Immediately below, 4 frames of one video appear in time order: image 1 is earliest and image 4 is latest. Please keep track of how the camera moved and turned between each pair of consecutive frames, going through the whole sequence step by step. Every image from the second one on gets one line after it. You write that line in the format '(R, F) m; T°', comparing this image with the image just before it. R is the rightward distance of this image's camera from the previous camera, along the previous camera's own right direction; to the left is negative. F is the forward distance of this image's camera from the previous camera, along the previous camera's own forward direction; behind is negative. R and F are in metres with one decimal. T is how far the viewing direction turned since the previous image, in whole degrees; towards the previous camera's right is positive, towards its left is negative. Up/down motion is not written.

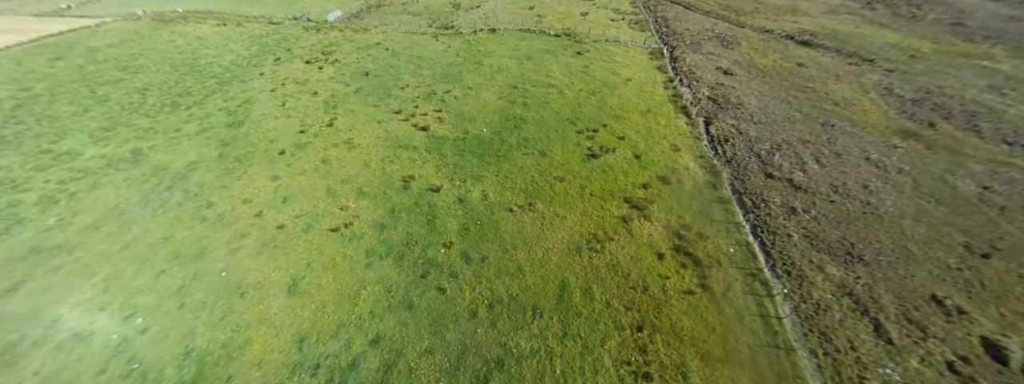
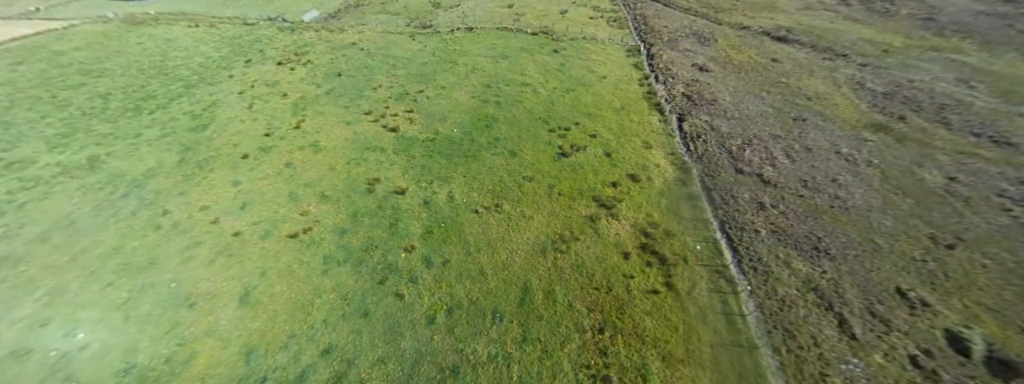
(+1.0, +0.3) m; +1°
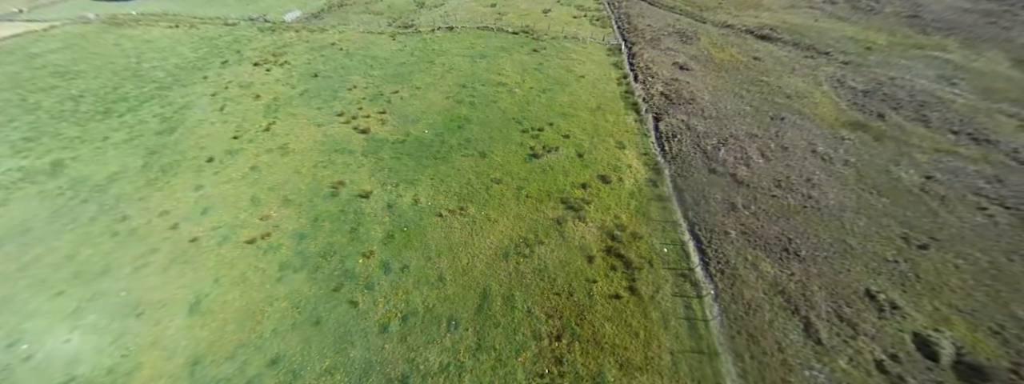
(+1.1, +0.3) m; 0°
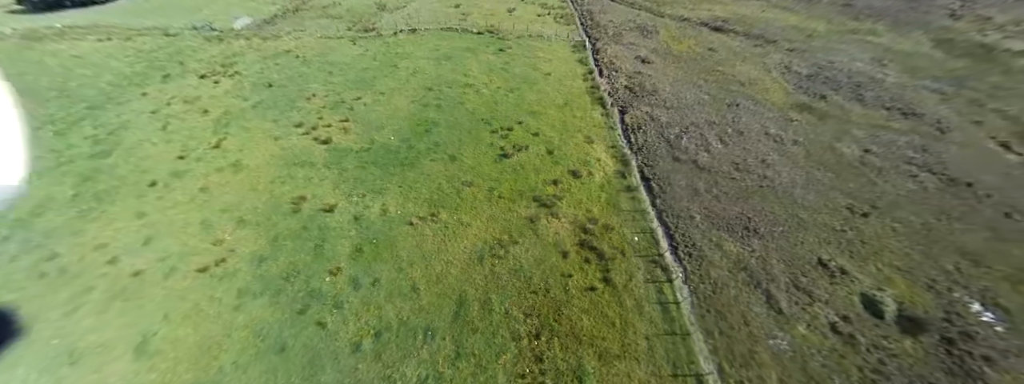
(0.0, -0.1) m; +4°
